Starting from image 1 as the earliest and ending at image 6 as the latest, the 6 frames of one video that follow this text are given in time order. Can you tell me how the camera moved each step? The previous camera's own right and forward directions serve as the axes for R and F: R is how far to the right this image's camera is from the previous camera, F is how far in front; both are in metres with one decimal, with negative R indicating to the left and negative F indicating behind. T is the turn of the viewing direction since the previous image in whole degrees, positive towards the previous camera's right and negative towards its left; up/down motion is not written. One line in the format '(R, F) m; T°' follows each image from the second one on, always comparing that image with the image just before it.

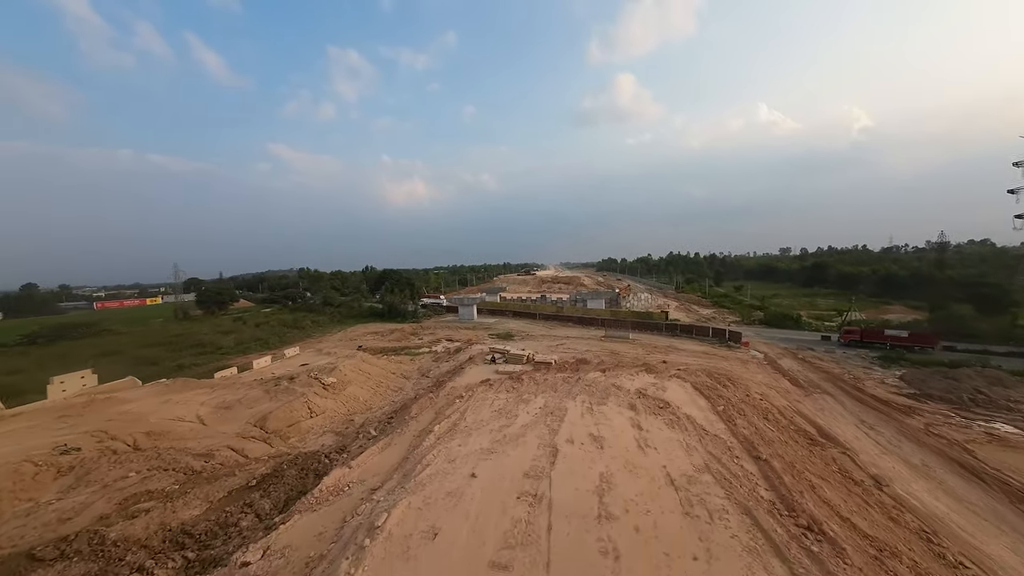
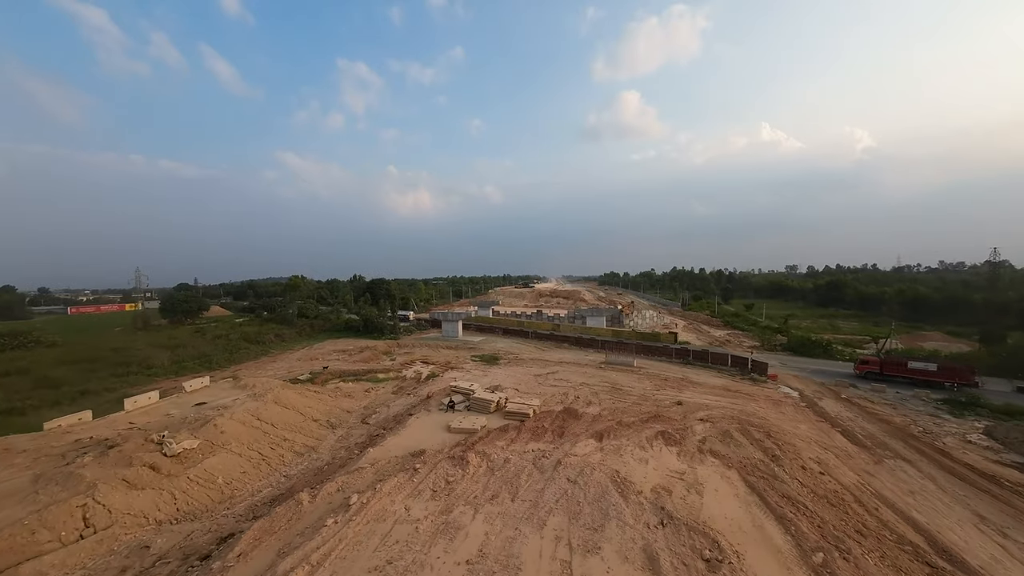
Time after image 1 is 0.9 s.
(+1.1, +4.9) m; 0°
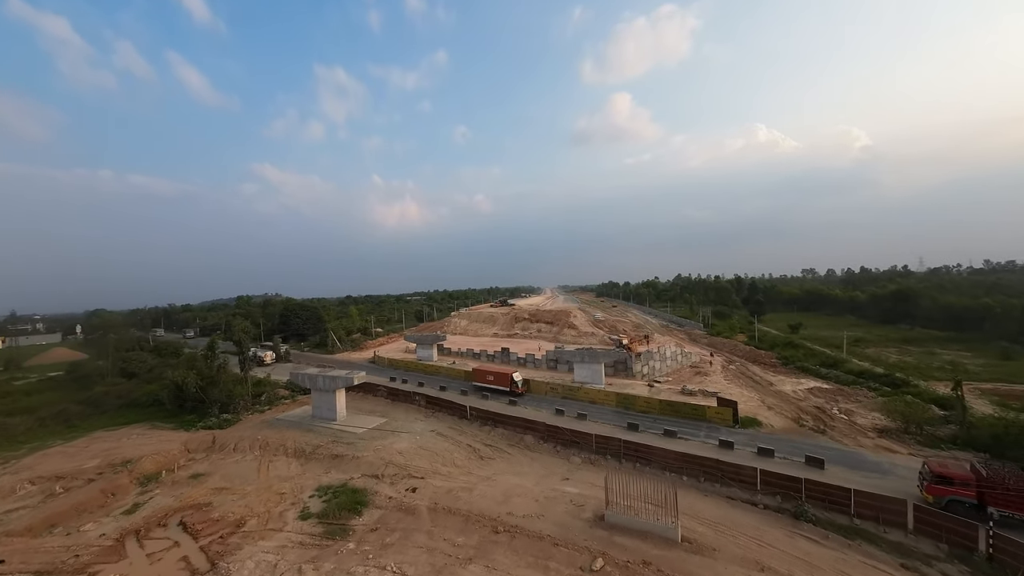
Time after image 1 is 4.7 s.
(+4.2, +18.0) m; 0°
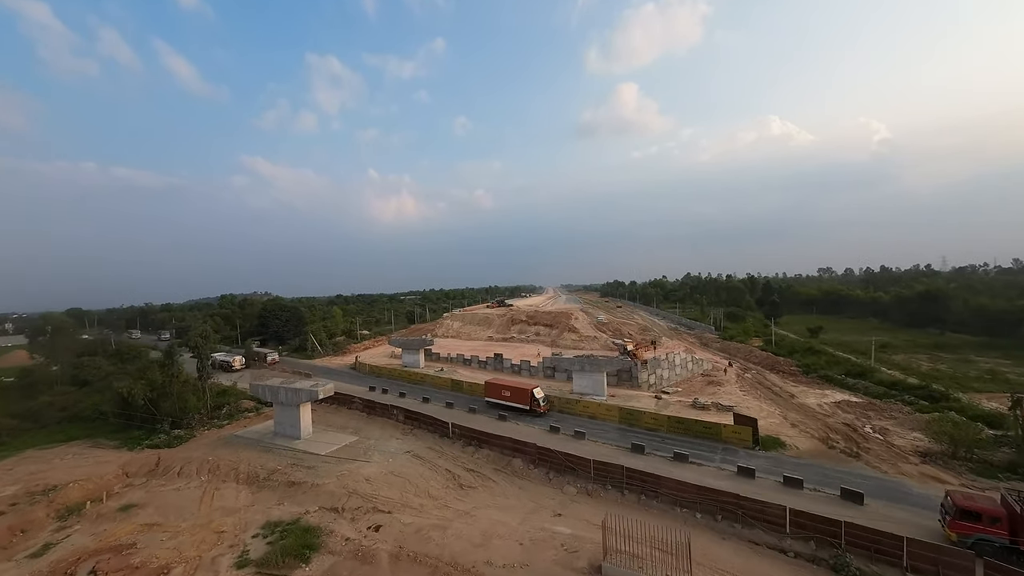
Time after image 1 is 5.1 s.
(+0.8, +2.5) m; -1°
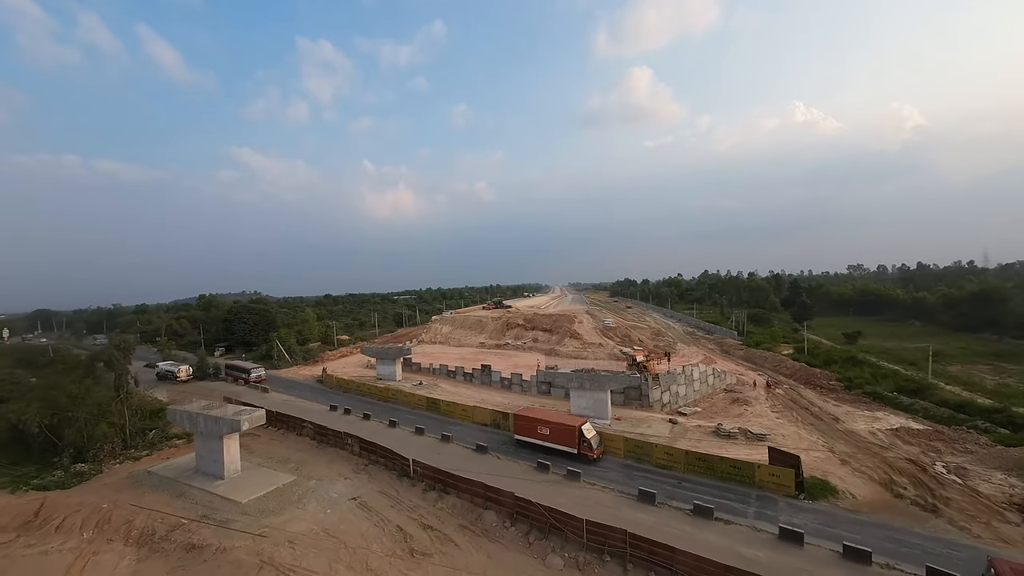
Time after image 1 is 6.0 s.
(+1.3, +3.8) m; -2°
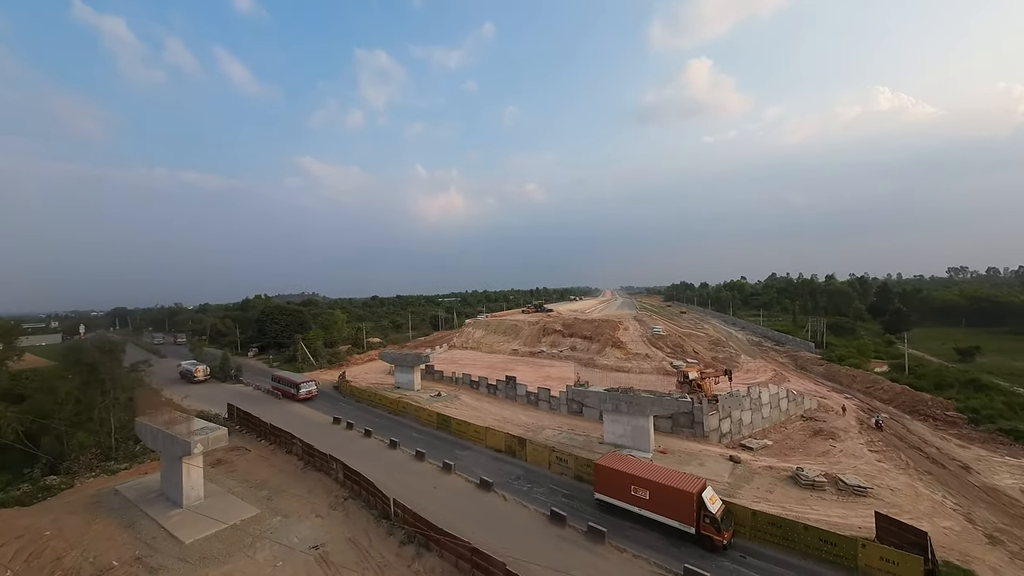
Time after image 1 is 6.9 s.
(+1.3, +3.3) m; -7°
